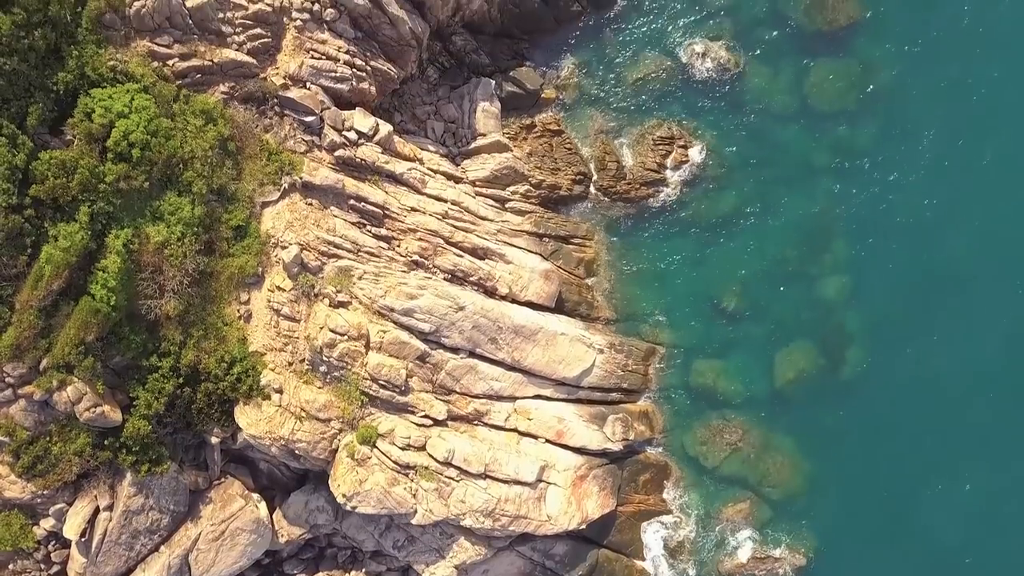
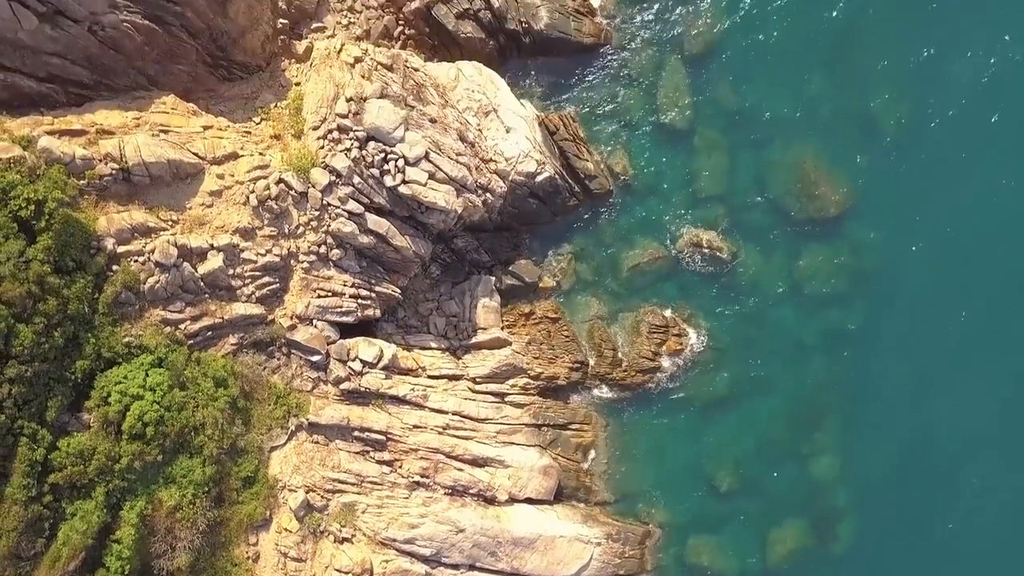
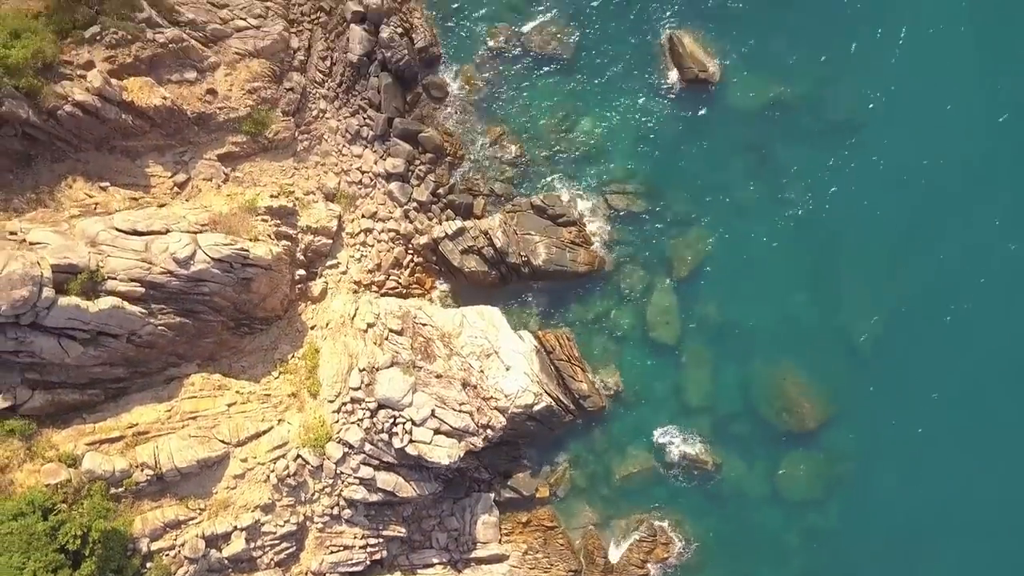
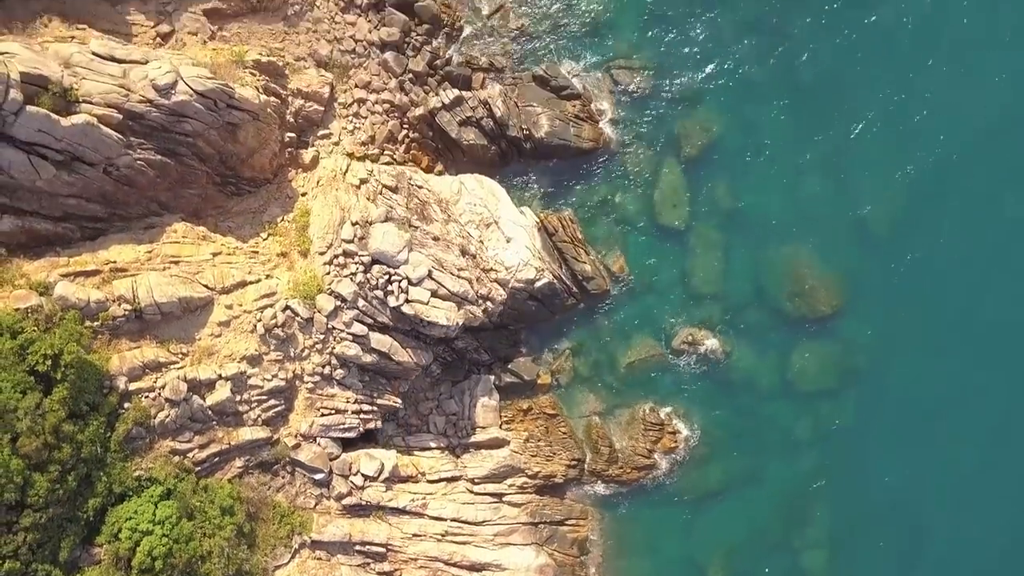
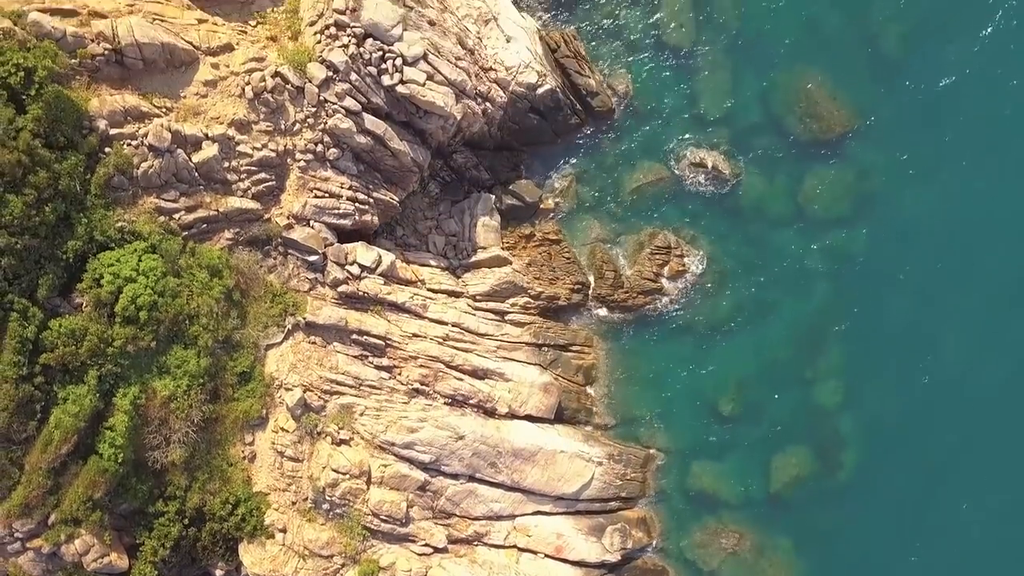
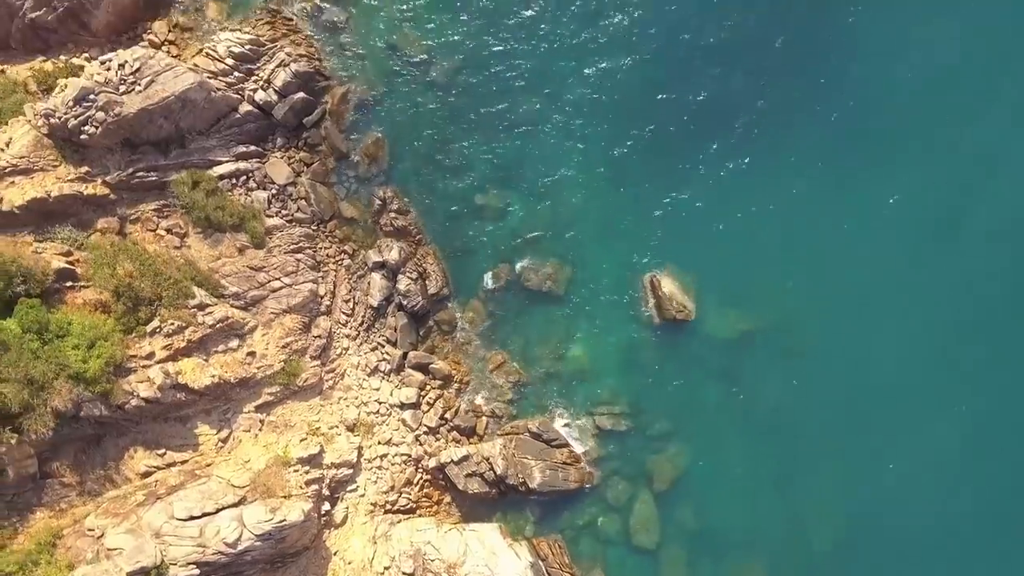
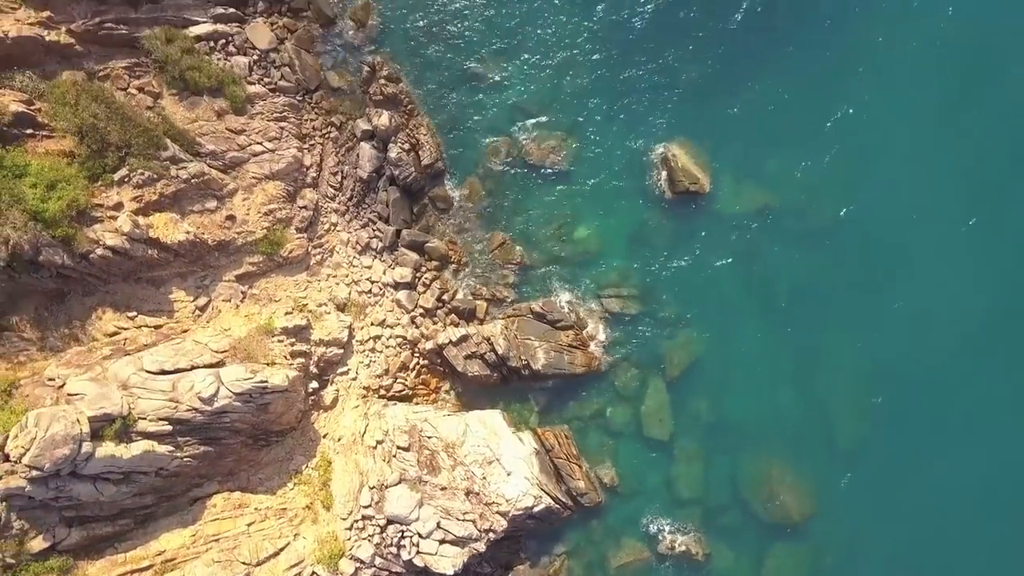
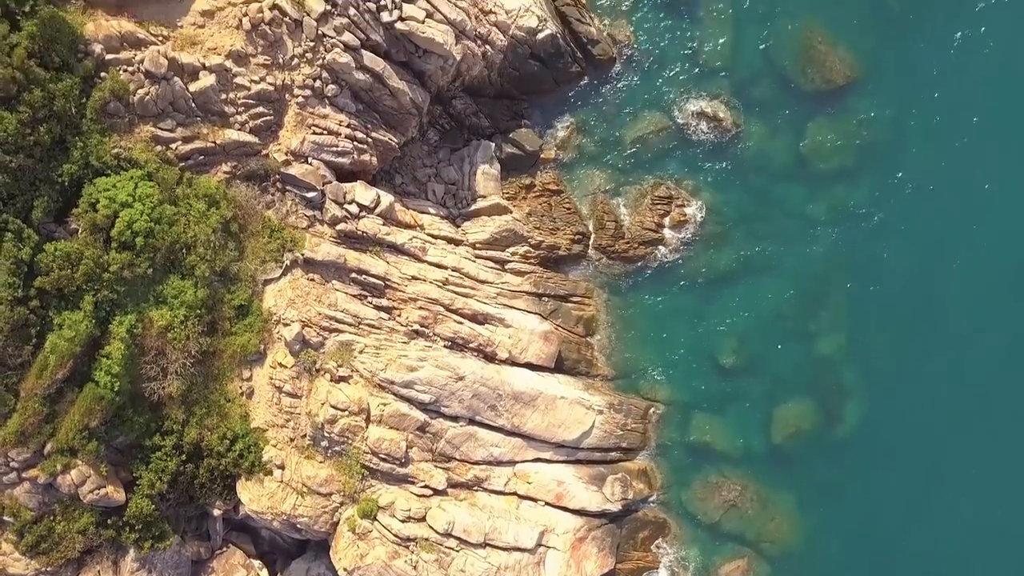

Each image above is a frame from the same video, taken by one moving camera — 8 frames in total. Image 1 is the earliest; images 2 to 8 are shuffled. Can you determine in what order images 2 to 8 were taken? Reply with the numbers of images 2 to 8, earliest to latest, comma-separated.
8, 5, 2, 4, 3, 7, 6
